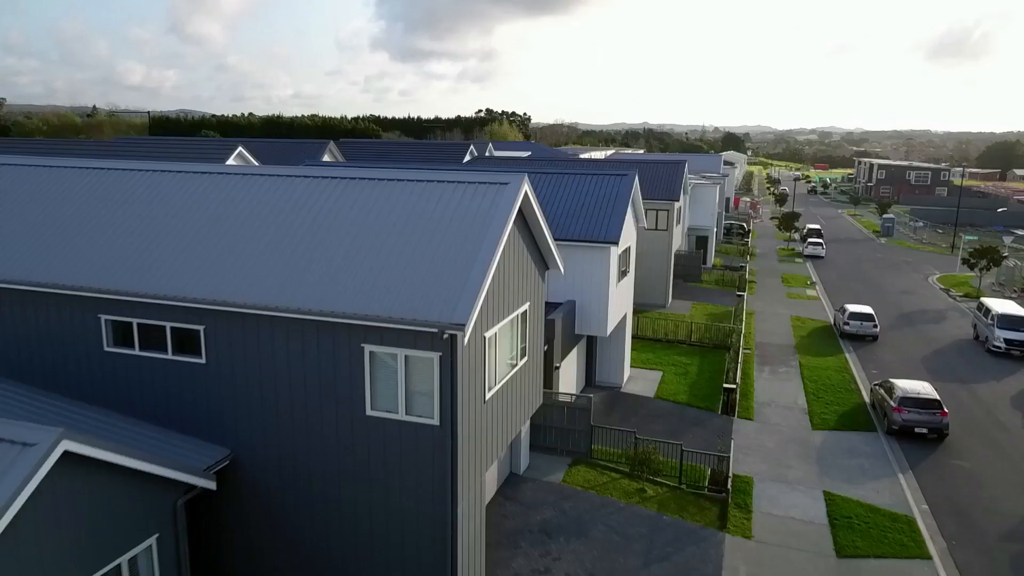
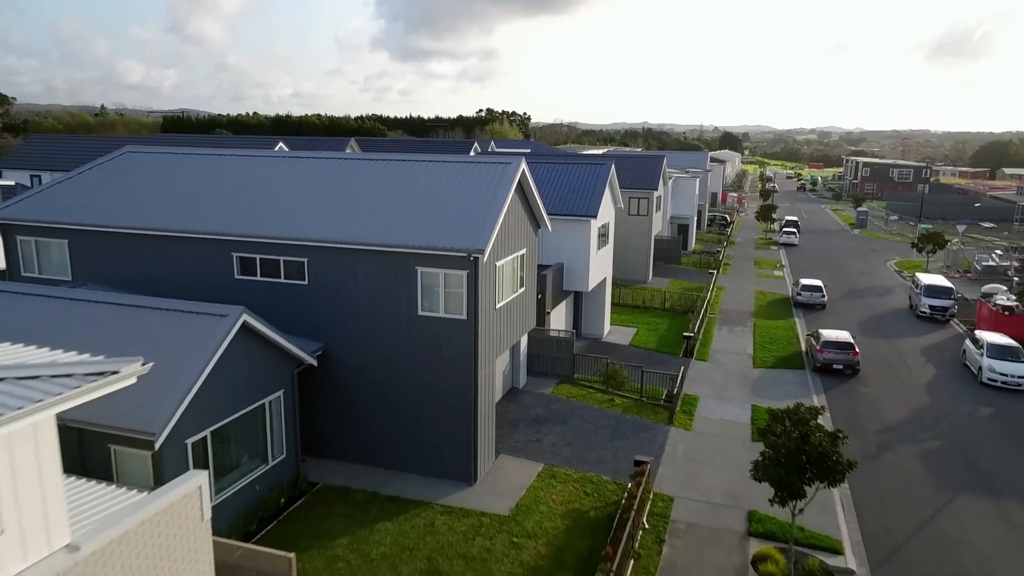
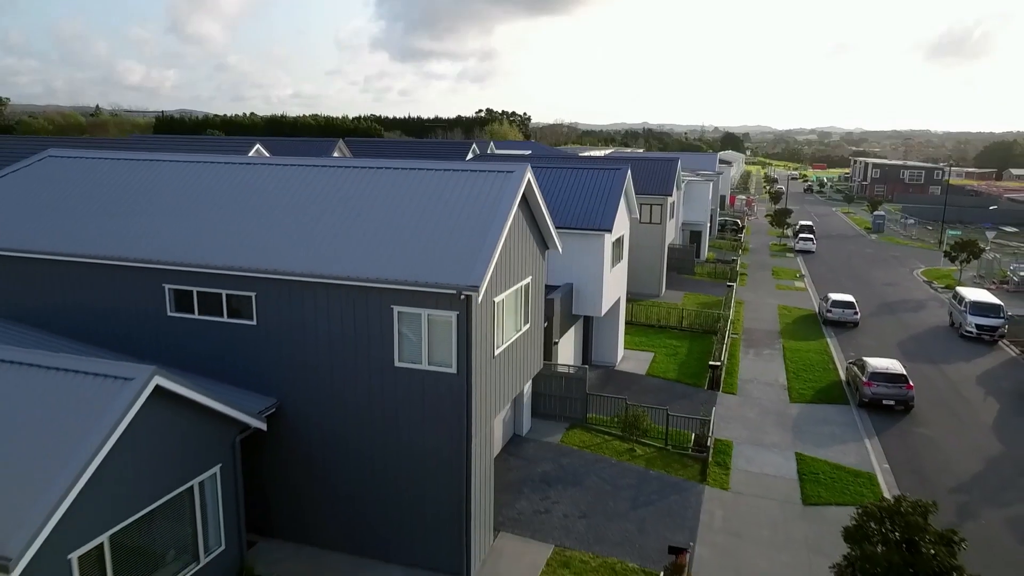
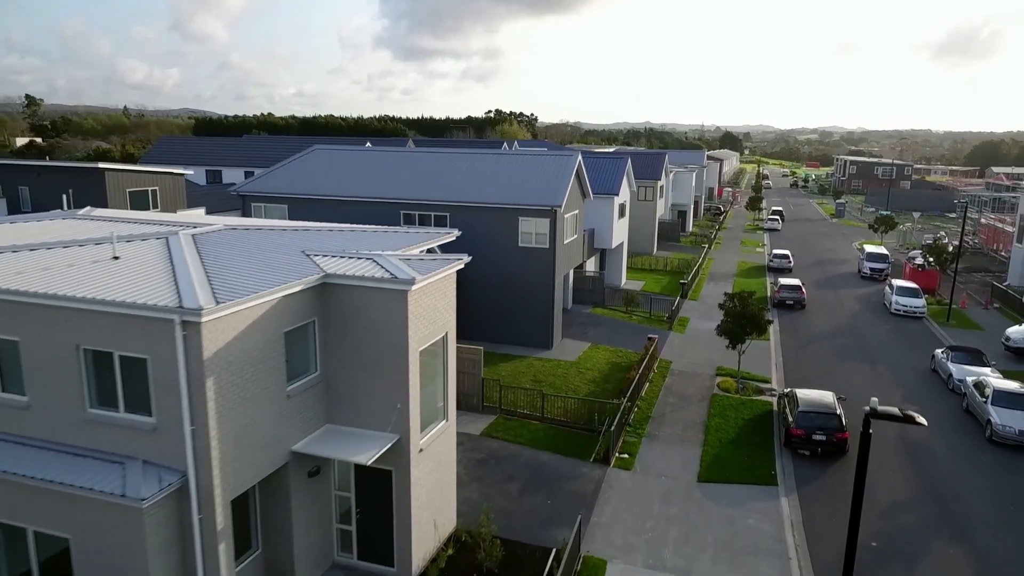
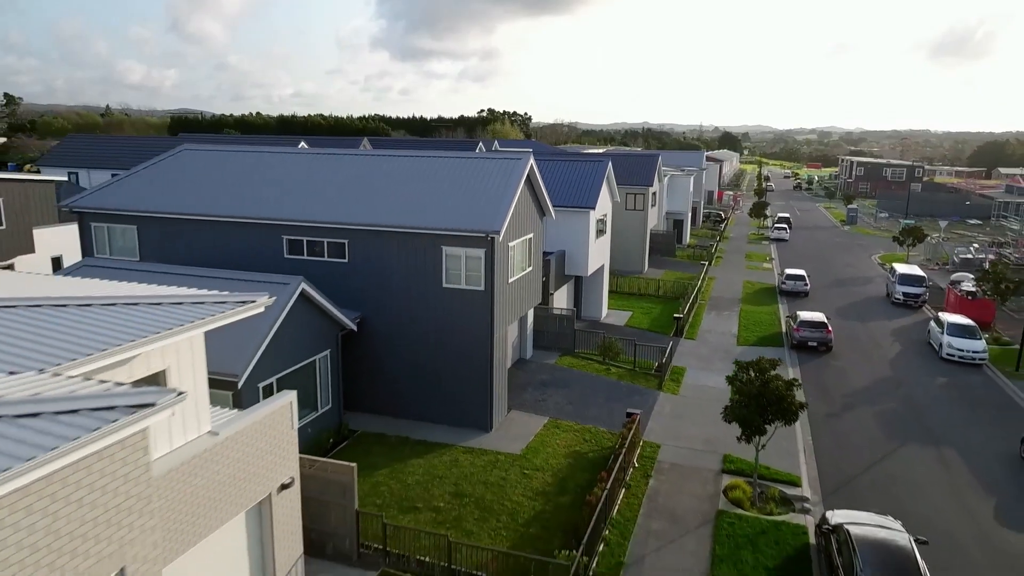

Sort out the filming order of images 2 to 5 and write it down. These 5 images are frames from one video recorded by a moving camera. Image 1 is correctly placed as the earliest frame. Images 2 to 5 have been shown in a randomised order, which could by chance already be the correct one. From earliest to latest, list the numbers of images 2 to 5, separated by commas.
3, 2, 5, 4
